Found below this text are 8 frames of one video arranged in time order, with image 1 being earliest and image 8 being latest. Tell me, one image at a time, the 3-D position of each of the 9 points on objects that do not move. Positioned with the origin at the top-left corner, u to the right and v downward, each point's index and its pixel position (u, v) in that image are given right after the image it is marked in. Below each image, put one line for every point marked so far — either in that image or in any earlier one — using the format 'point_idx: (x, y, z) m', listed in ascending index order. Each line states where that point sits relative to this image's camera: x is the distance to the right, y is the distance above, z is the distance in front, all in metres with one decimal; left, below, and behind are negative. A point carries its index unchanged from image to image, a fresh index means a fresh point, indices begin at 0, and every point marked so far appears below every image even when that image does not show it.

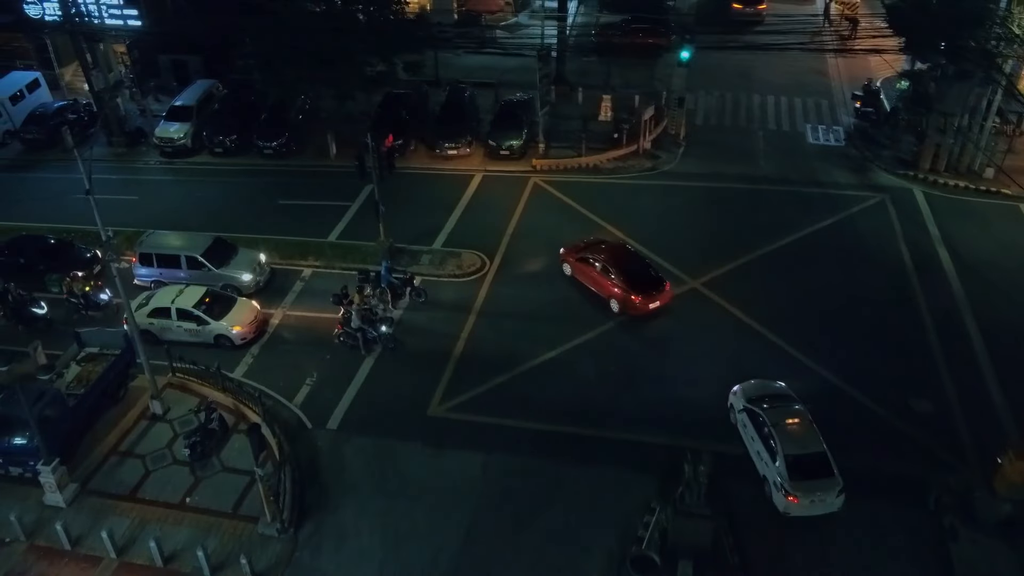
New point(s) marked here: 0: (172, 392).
0: (-7.5, -2.3, +19.4) m
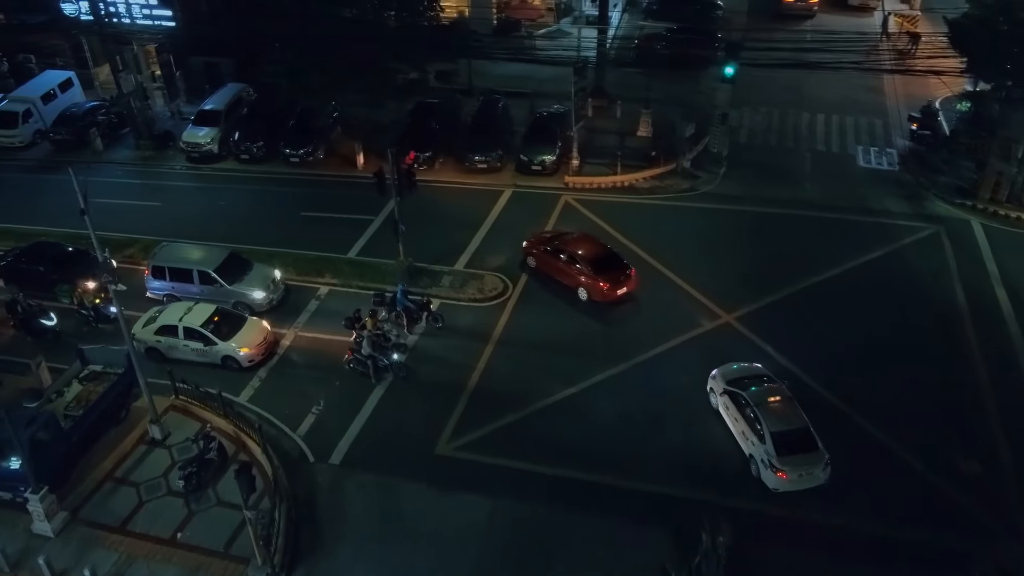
0: (-7.2, -2.7, +18.6) m
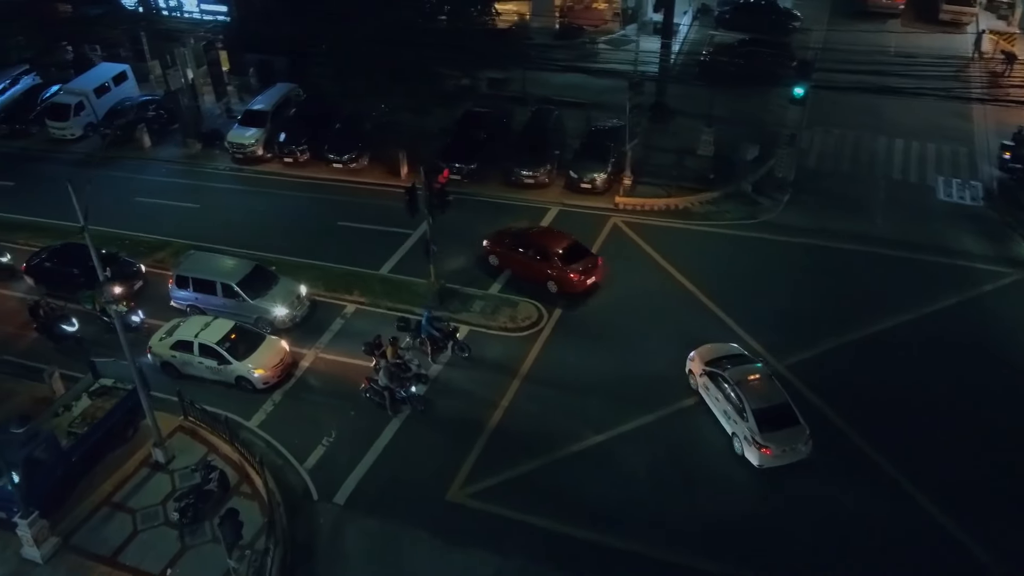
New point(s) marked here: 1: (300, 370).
0: (-6.8, -3.0, +17.9) m
1: (-4.8, -1.8, +19.6) m
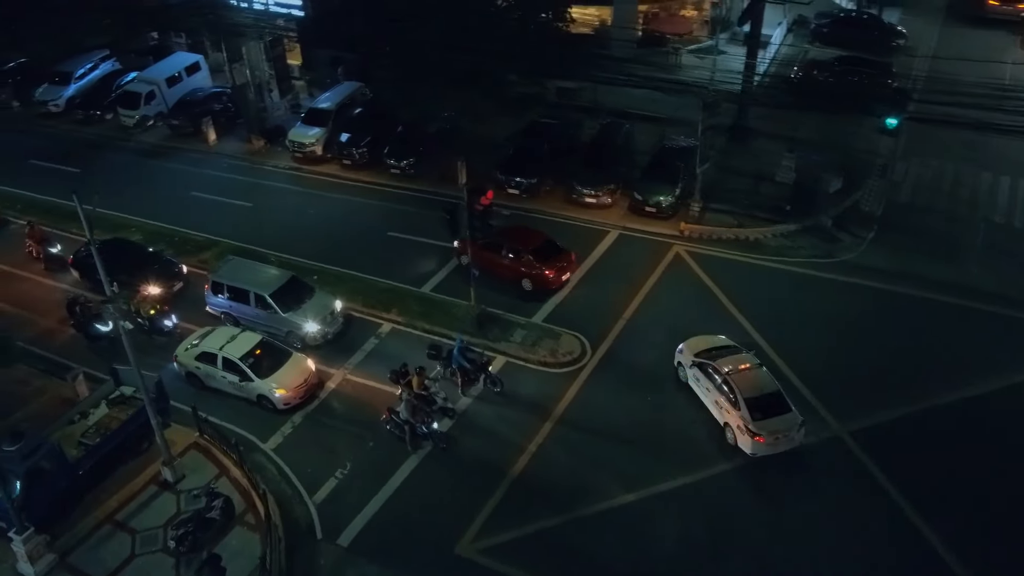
0: (-6.3, -3.3, +17.2) m
1: (-4.0, -2.2, +18.7) m
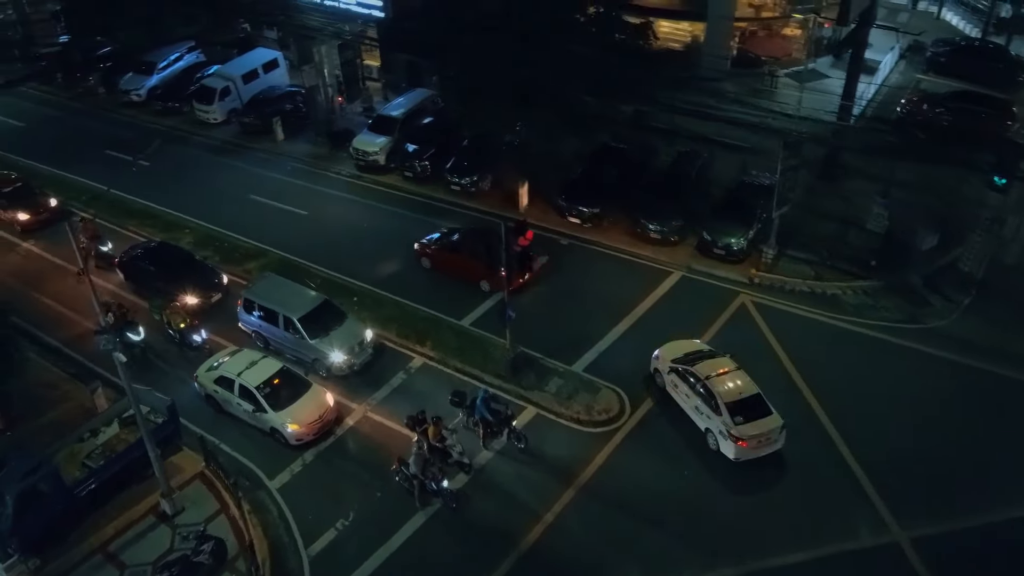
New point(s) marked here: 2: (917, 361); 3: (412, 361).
0: (-6.0, -3.7, +16.5) m
1: (-3.5, -2.8, +17.8) m
2: (+8.7, -1.6, +18.9) m
3: (-2.2, -1.6, +19.4) m
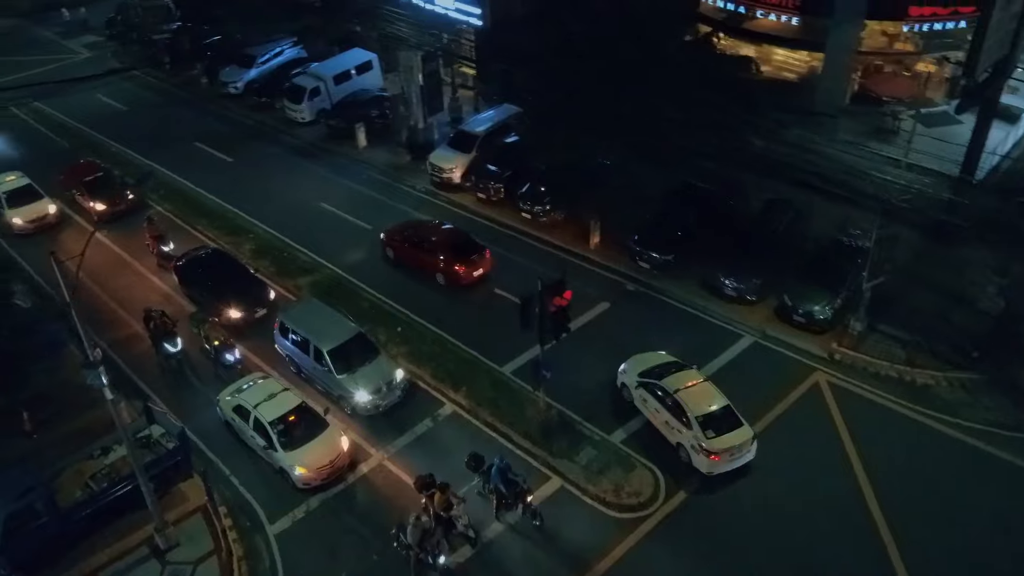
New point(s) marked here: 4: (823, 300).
0: (-5.7, -4.2, +15.9) m
1: (-3.0, -3.6, +16.8) m
2: (+9.3, -3.5, +16.2) m
3: (-1.4, -2.5, +18.2) m
4: (+7.0, -0.3, +19.7) m
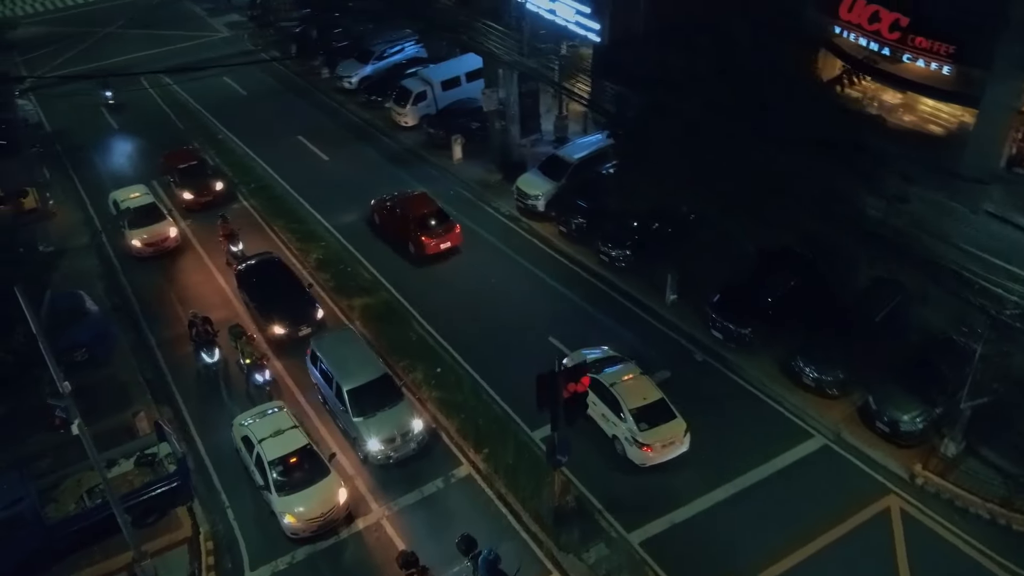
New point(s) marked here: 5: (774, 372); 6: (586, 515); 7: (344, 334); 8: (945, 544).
0: (-5.8, -4.7, +15.4) m
1: (-2.9, -4.4, +15.8) m
2: (+9.0, -5.9, +13.2) m
3: (-1.0, -3.5, +16.9) m
4: (+7.7, -2.4, +16.9) m
5: (+5.7, -1.8, +19.0) m
6: (+1.3, -4.1, +15.7) m
7: (-3.6, -0.9, +18.6) m
8: (+7.5, -4.5, +15.2) m
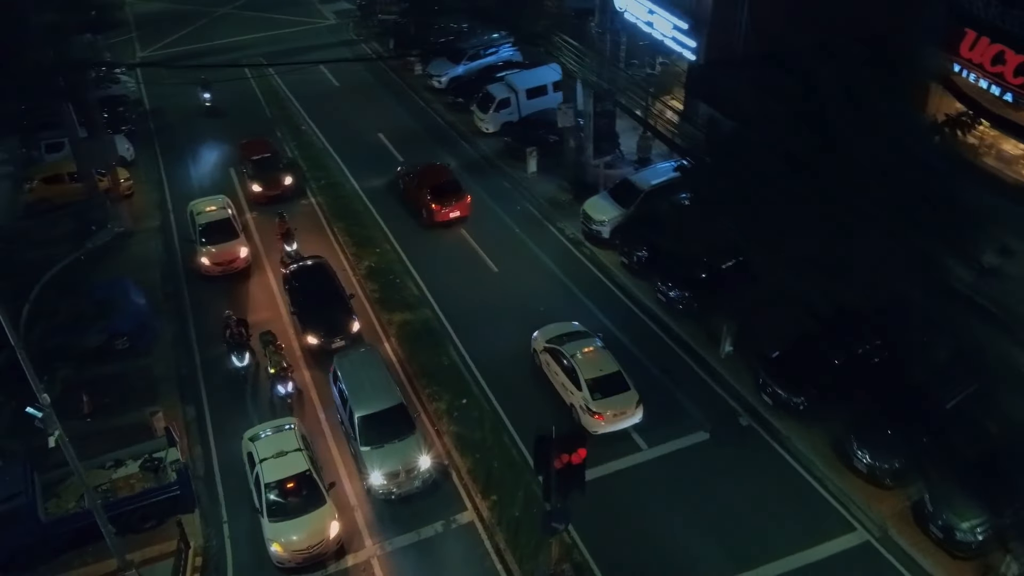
0: (-6.0, -4.8, +15.2) m
1: (-3.0, -4.8, +15.2) m
2: (+8.2, -7.6, +11.1) m
3: (-0.9, -4.1, +16.0) m
4: (+7.8, -3.9, +14.9) m
5: (+6.1, -3.1, +17.2) m
6: (+1.2, -5.0, +14.6) m
7: (-2.9, -1.3, +18.1) m
8: (+7.2, -6.0, +13.3) m
